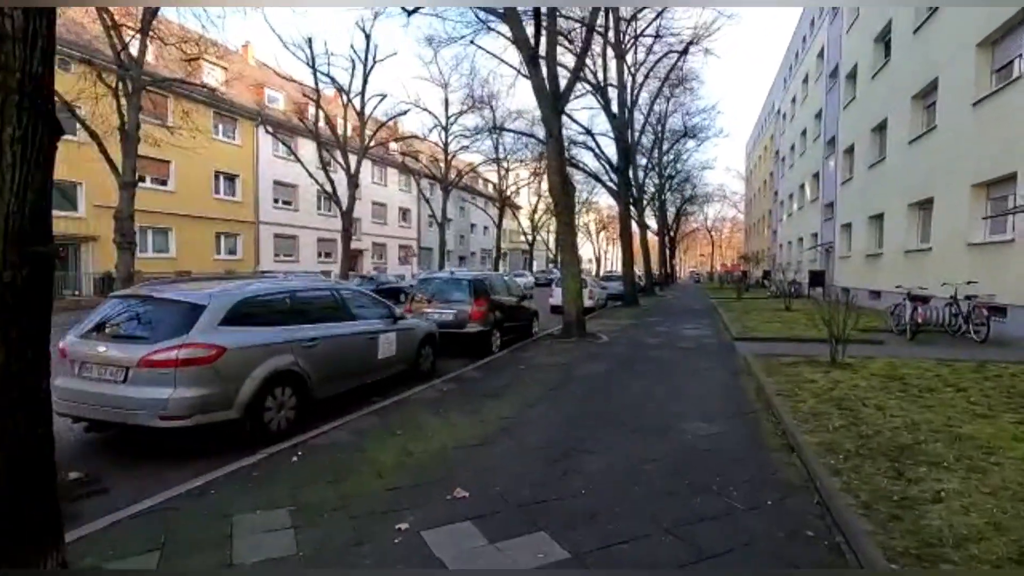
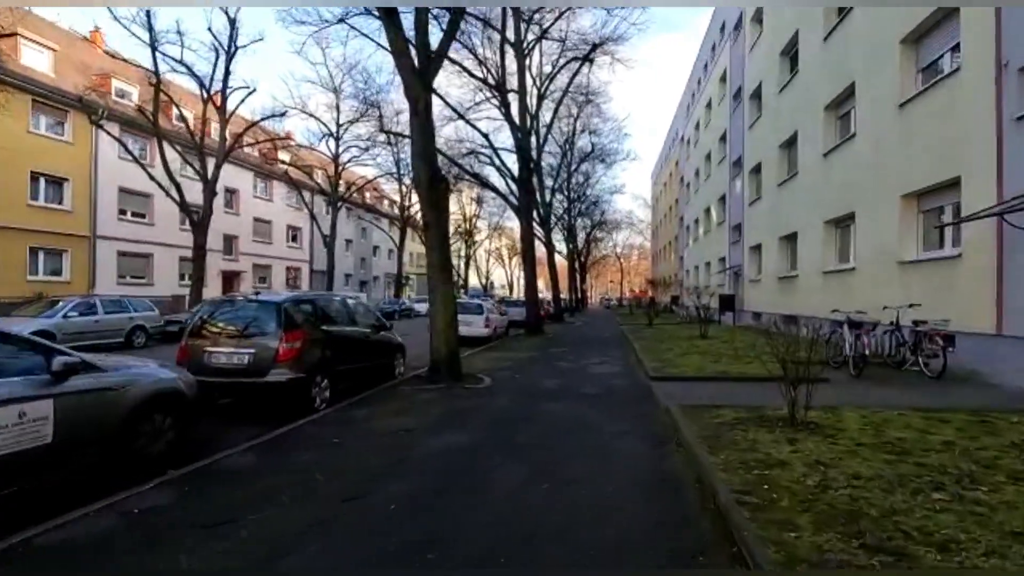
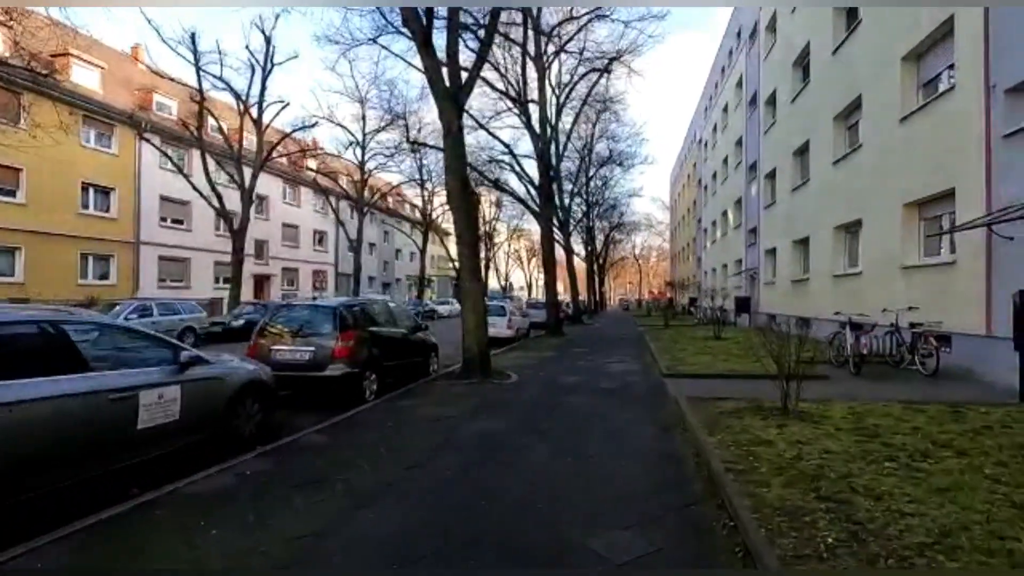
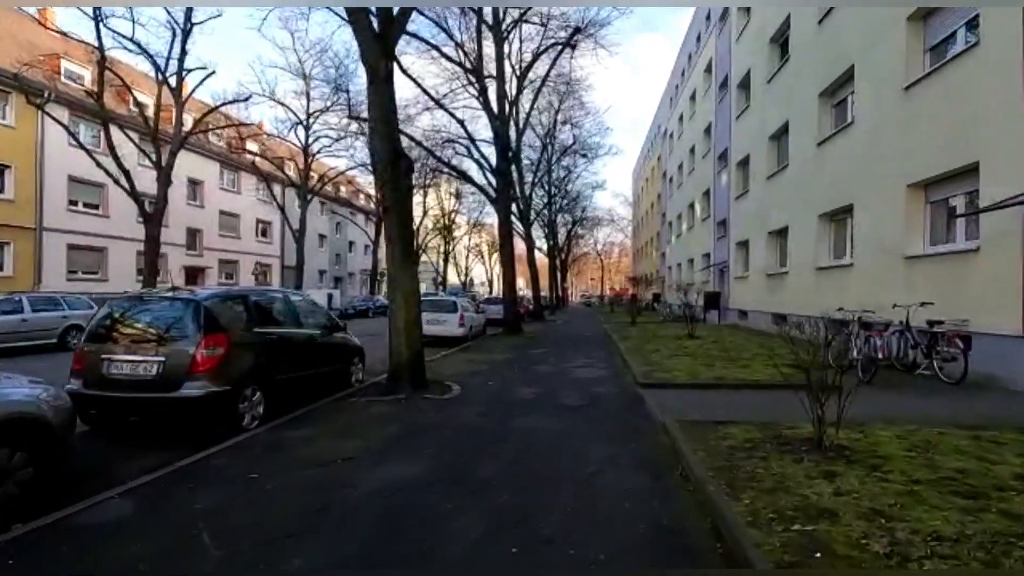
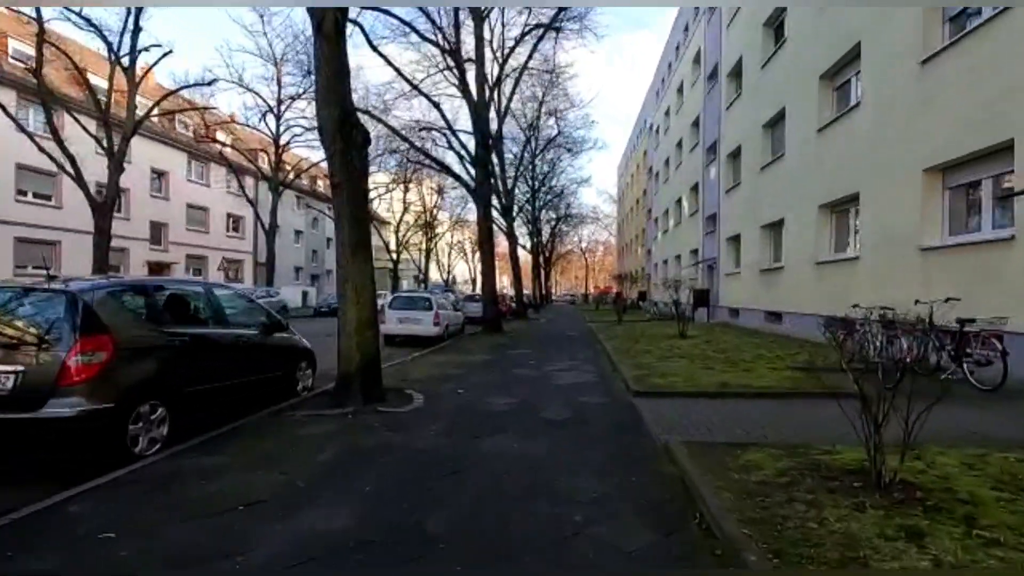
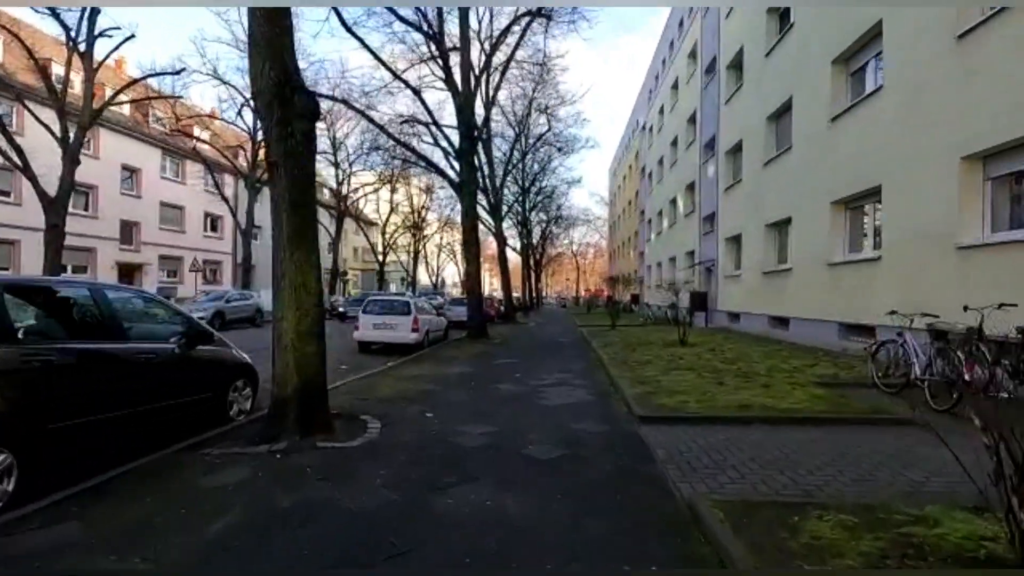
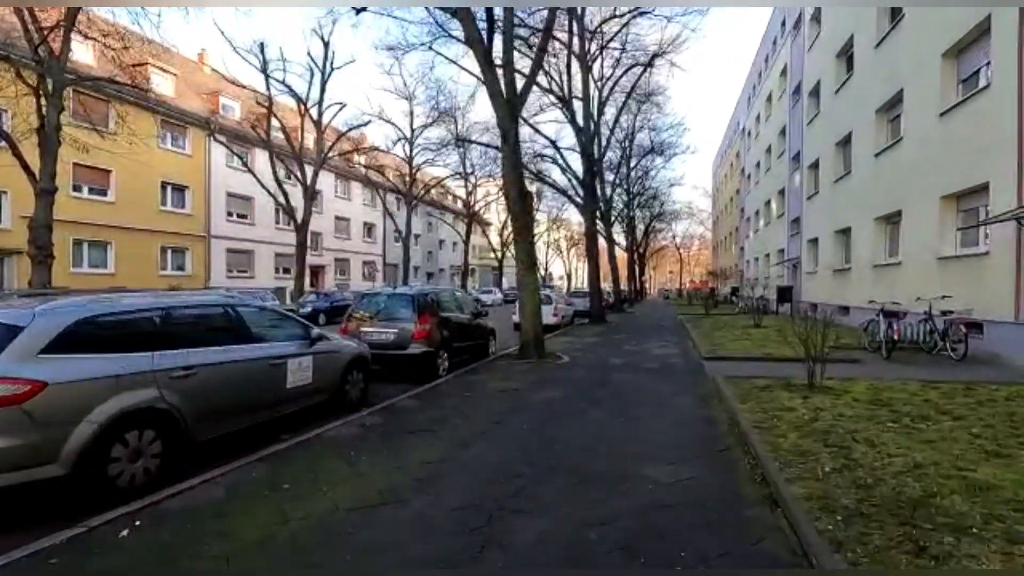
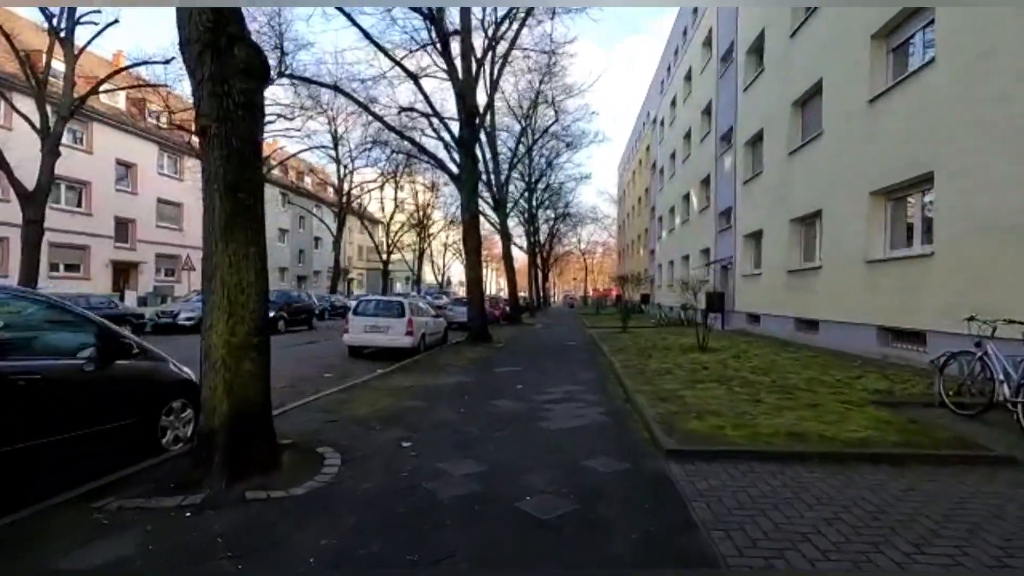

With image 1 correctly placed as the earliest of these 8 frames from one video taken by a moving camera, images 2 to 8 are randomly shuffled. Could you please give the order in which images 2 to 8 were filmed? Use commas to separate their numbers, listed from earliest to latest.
7, 3, 2, 4, 5, 6, 8
